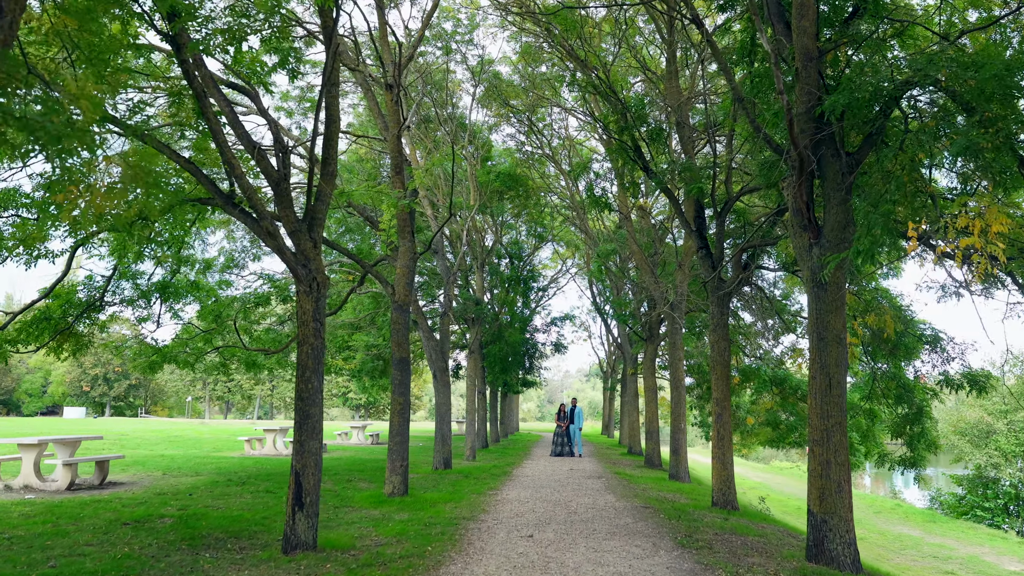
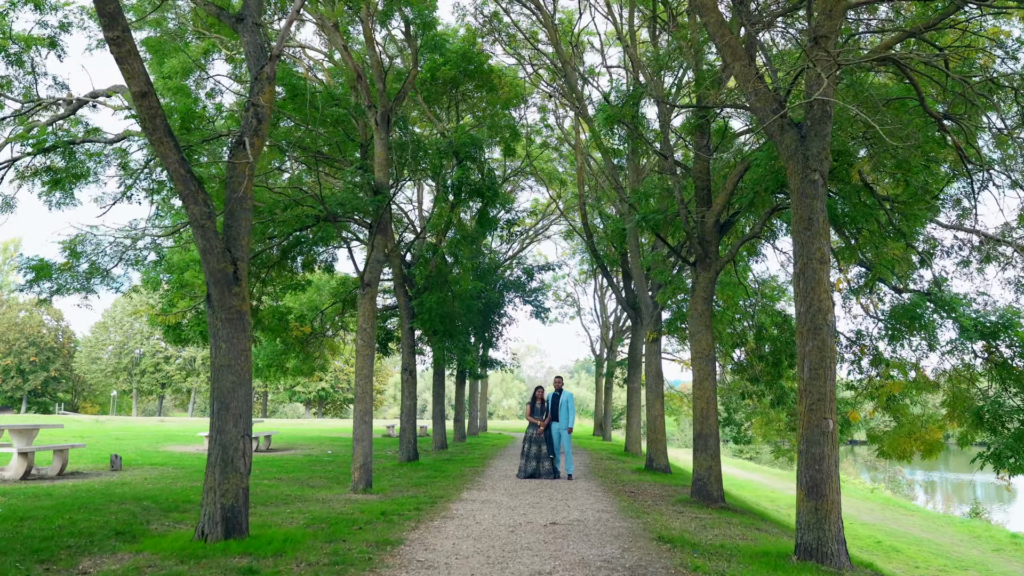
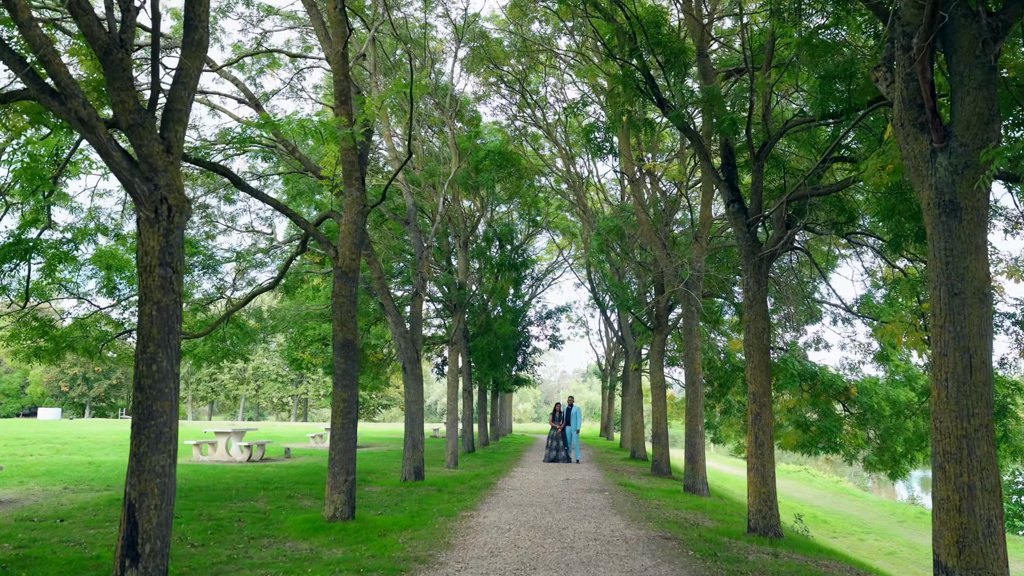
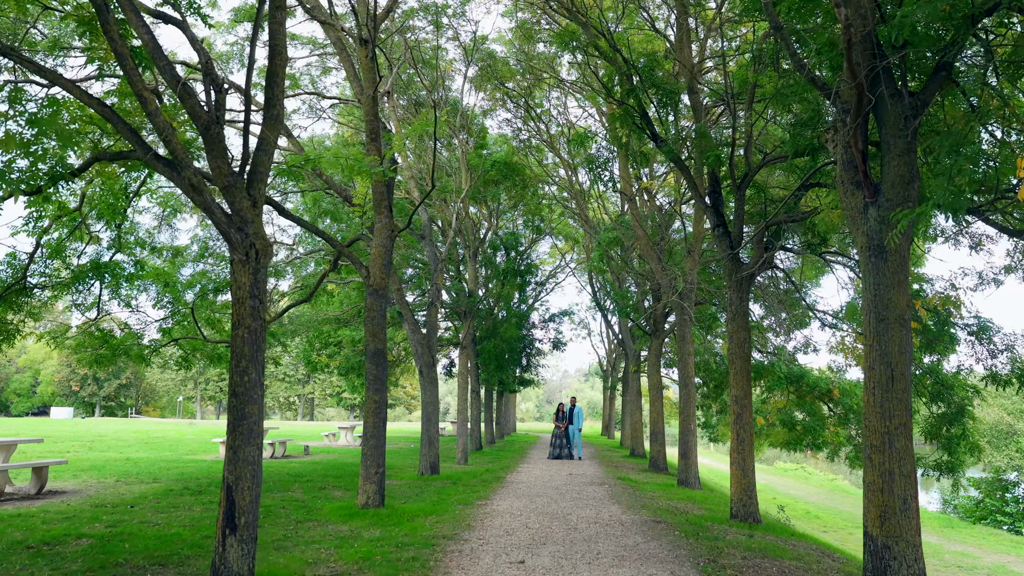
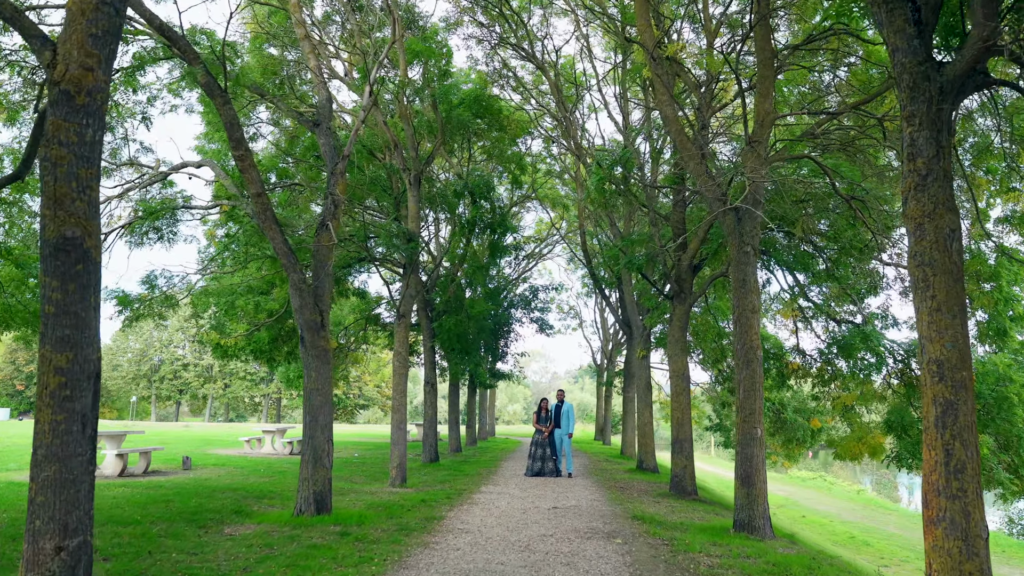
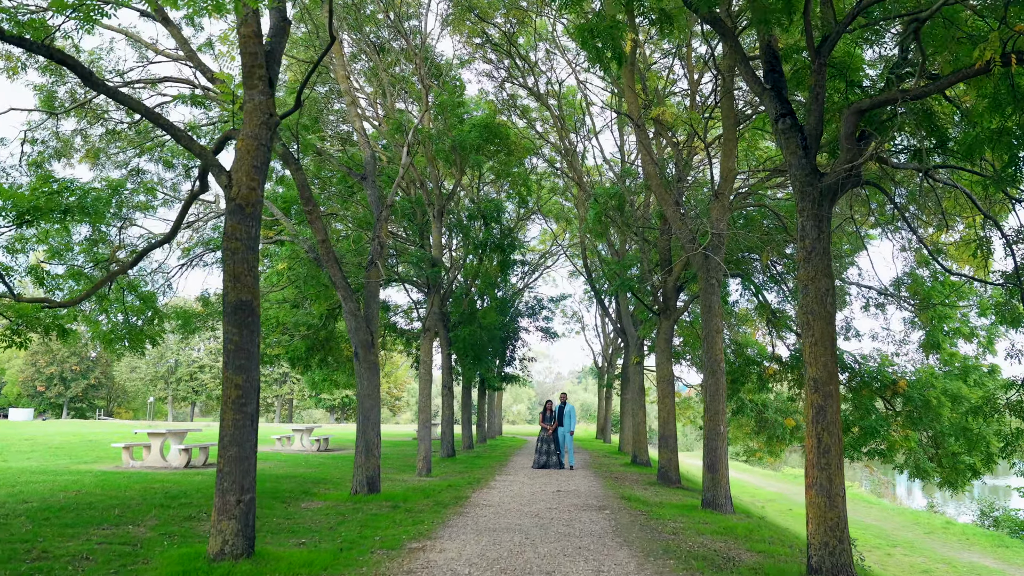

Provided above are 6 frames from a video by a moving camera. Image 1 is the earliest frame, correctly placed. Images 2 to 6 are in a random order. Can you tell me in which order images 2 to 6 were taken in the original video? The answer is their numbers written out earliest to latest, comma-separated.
4, 3, 6, 5, 2
